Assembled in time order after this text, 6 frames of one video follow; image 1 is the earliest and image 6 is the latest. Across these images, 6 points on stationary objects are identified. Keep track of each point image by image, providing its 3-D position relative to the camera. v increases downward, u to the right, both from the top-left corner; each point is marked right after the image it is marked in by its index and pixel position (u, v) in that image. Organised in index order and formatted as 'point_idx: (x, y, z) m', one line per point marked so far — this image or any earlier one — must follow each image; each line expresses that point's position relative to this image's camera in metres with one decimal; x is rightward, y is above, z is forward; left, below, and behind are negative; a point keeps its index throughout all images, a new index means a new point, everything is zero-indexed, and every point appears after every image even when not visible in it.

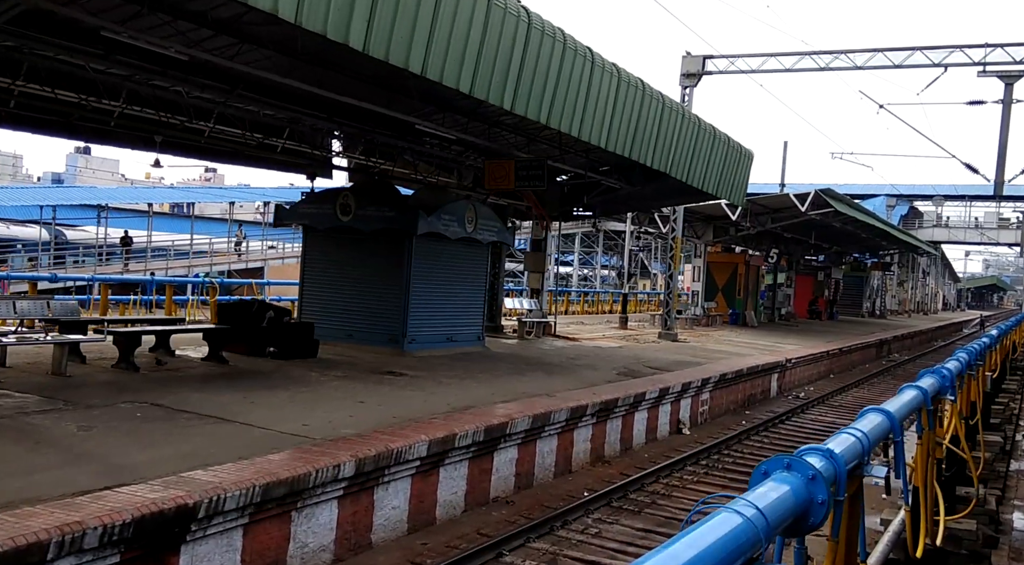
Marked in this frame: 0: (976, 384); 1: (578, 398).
0: (+5.2, -1.2, +10.3) m
1: (+0.8, -1.3, +10.4) m
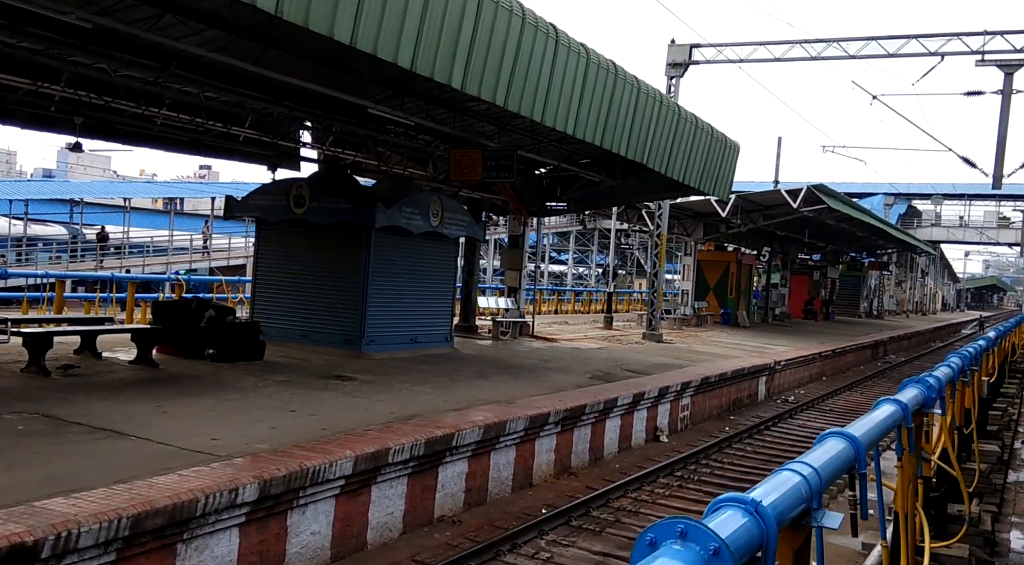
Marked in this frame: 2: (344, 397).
0: (+4.7, -1.2, +9.6) m
1: (+0.3, -1.3, +9.6) m
2: (-1.6, -1.1, +8.6) m
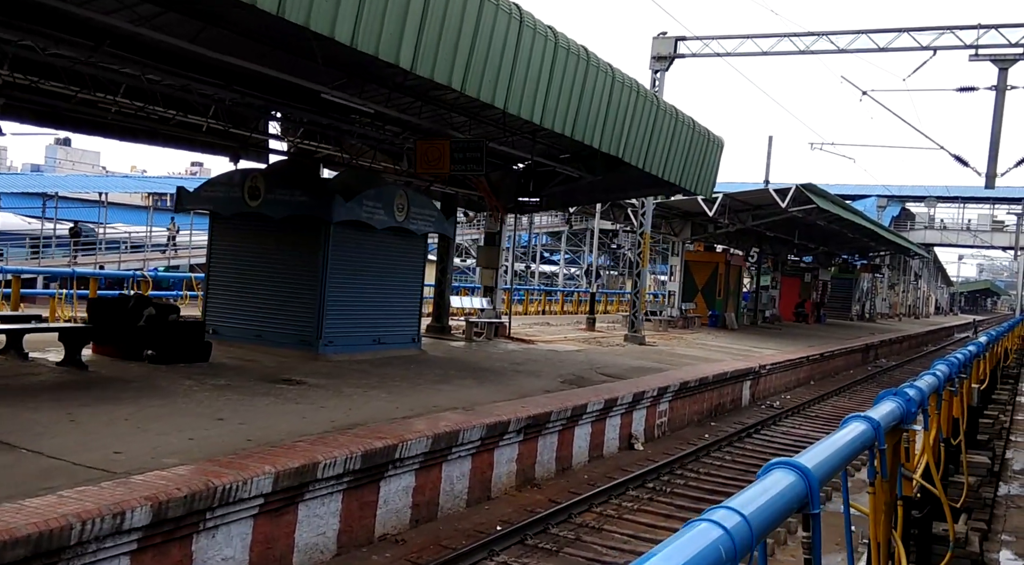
0: (+4.3, -1.2, +9.0) m
1: (-0.1, -1.3, +9.0) m
2: (-2.0, -1.0, +7.9) m
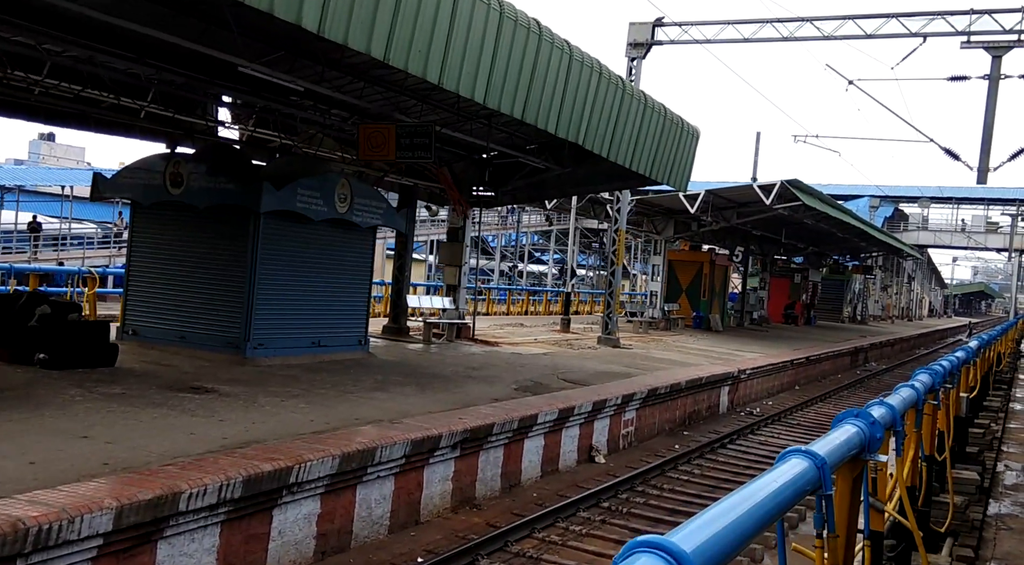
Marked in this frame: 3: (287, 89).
0: (+3.8, -1.2, +8.0) m
1: (-0.7, -1.2, +8.0) m
2: (-2.6, -1.0, +7.0) m
3: (-2.6, +2.3, +10.7) m
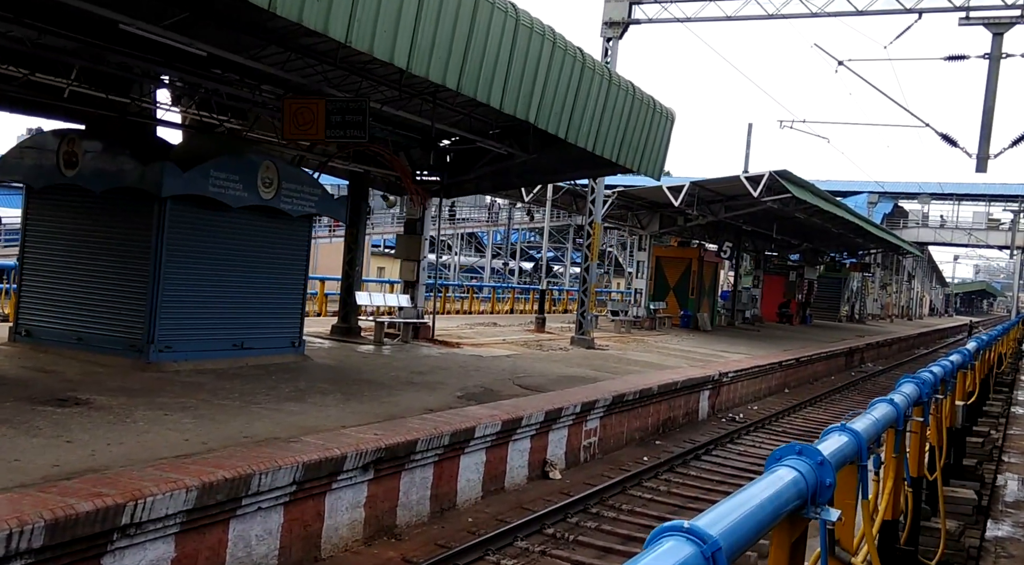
0: (+3.1, -1.2, +6.9) m
1: (-1.3, -1.2, +6.9) m
2: (-3.2, -1.0, +5.9) m
3: (-3.2, +2.3, +9.5) m
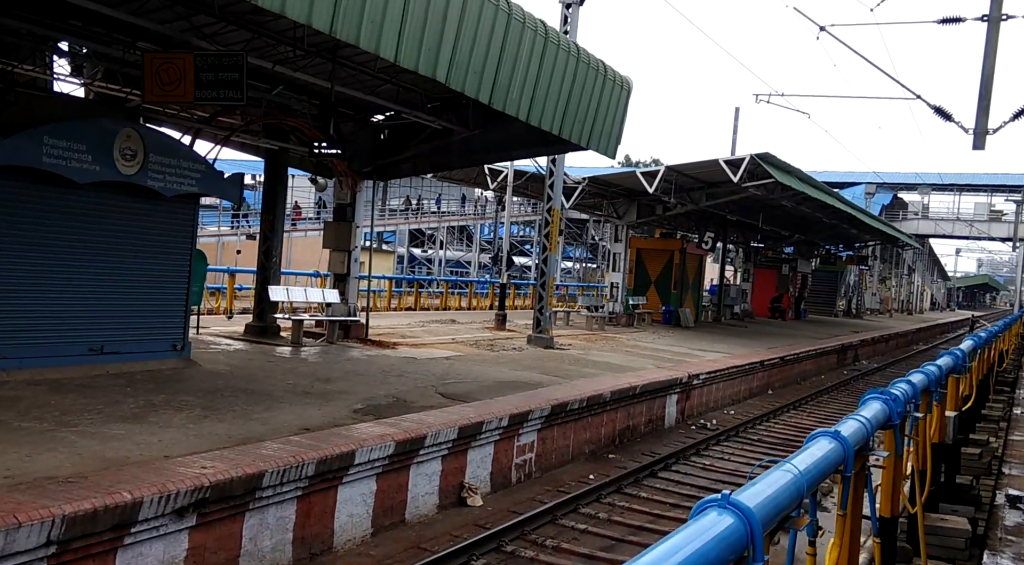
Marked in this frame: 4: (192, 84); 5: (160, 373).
0: (+2.3, -1.1, +5.4) m
1: (-2.1, -1.2, +5.4) m
2: (-4.0, -0.9, +4.3) m
3: (-4.1, +2.4, +8.0) m
4: (-2.8, +1.7, +8.1) m
5: (-3.4, -0.9, +8.7) m
